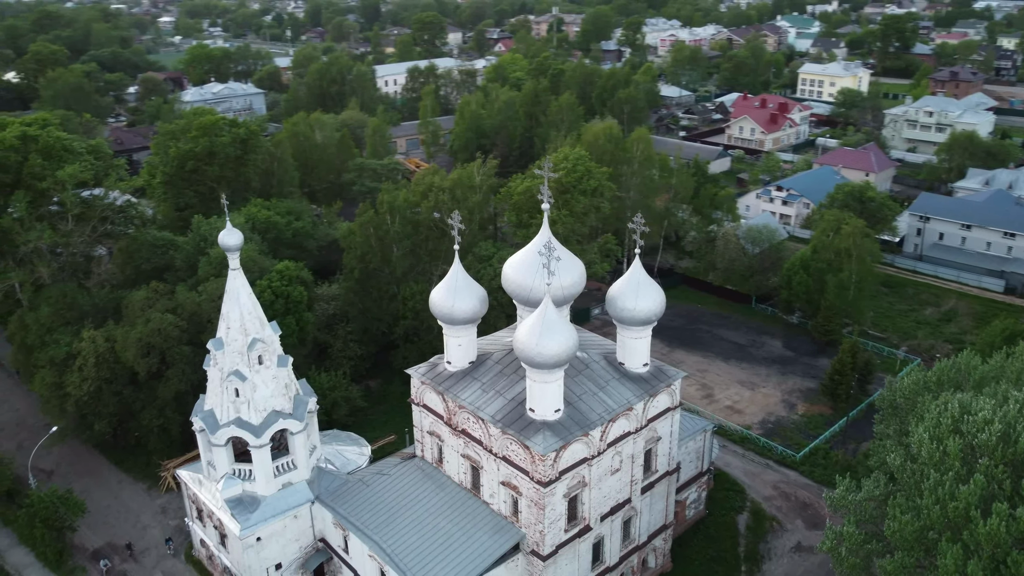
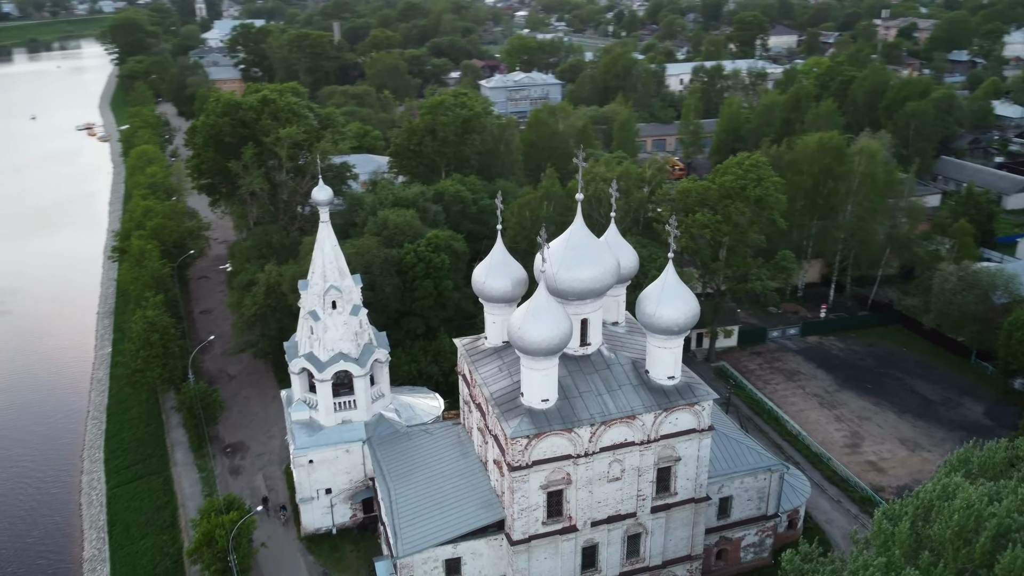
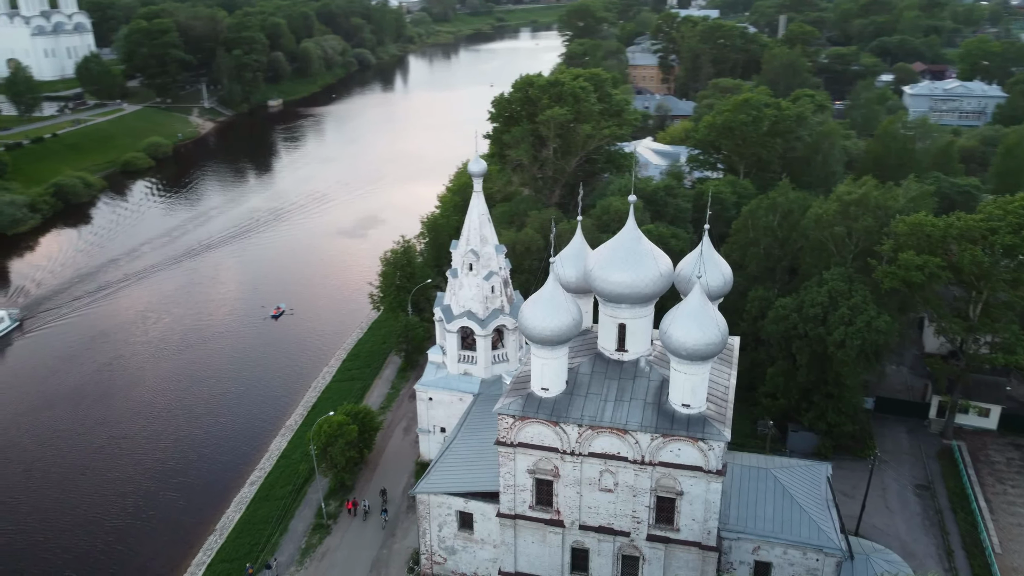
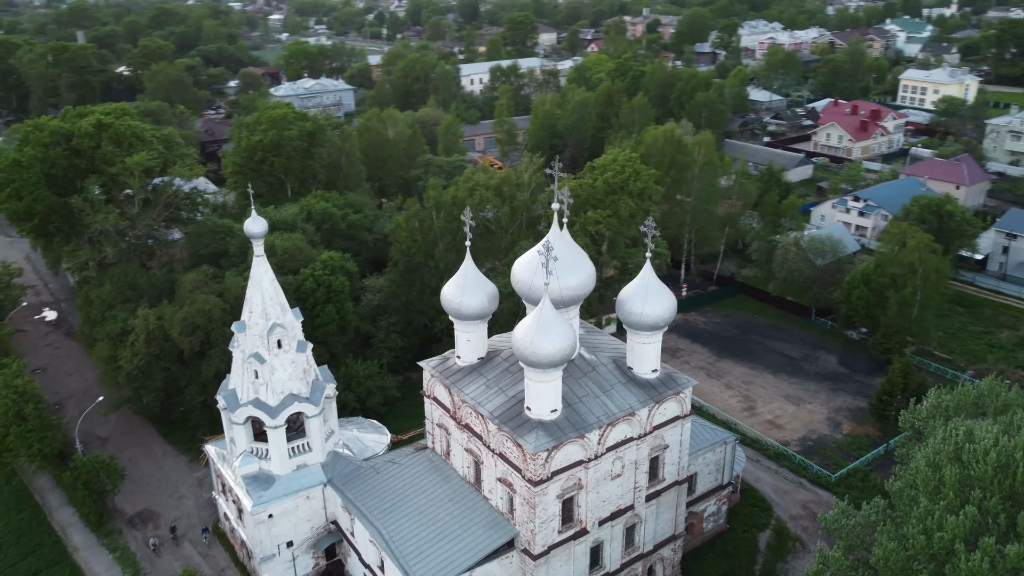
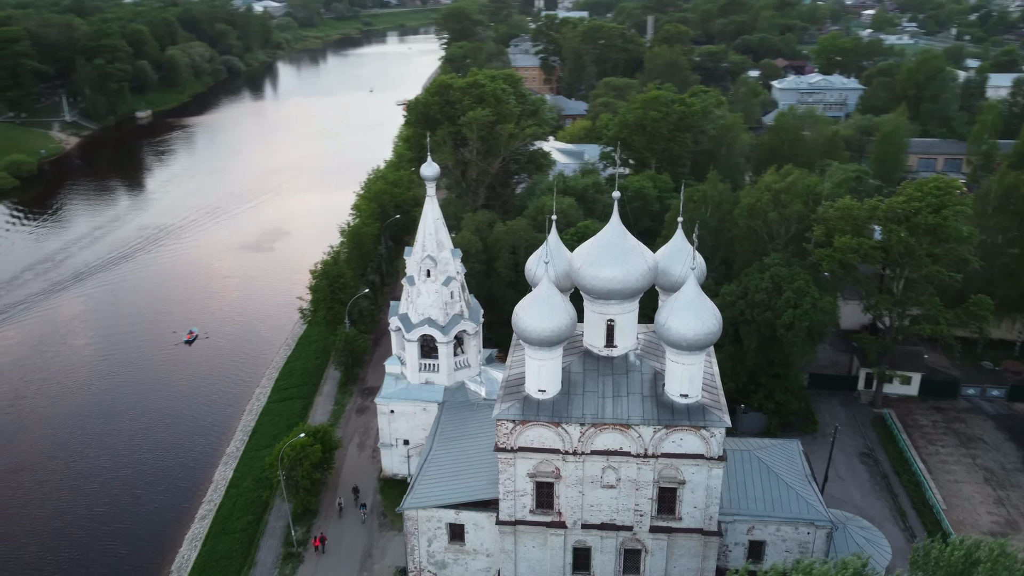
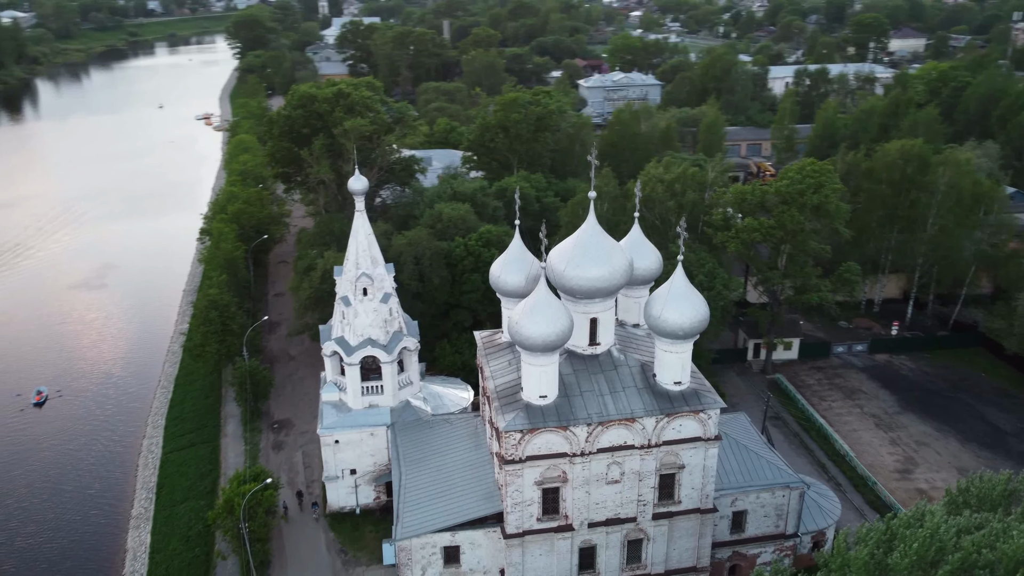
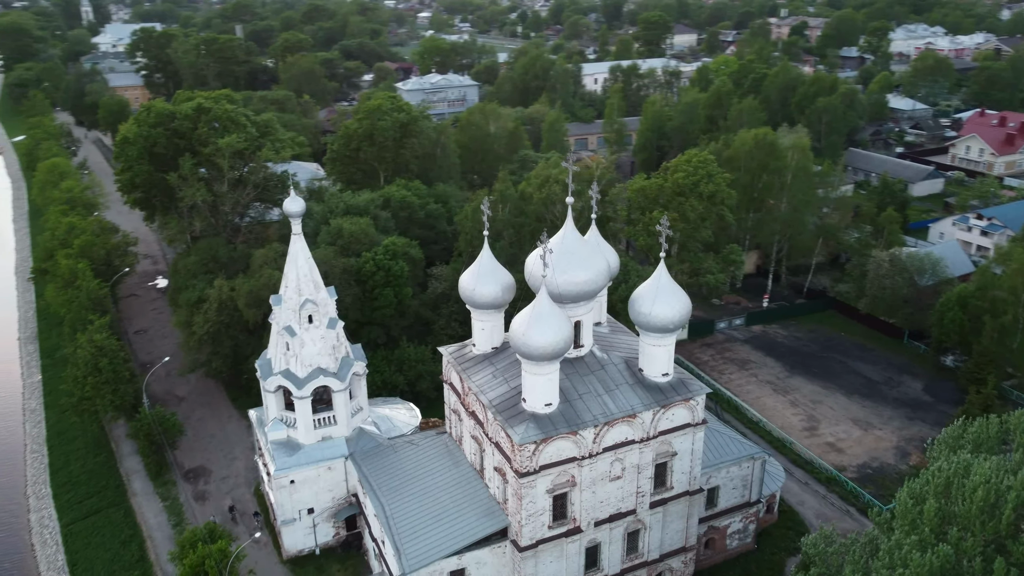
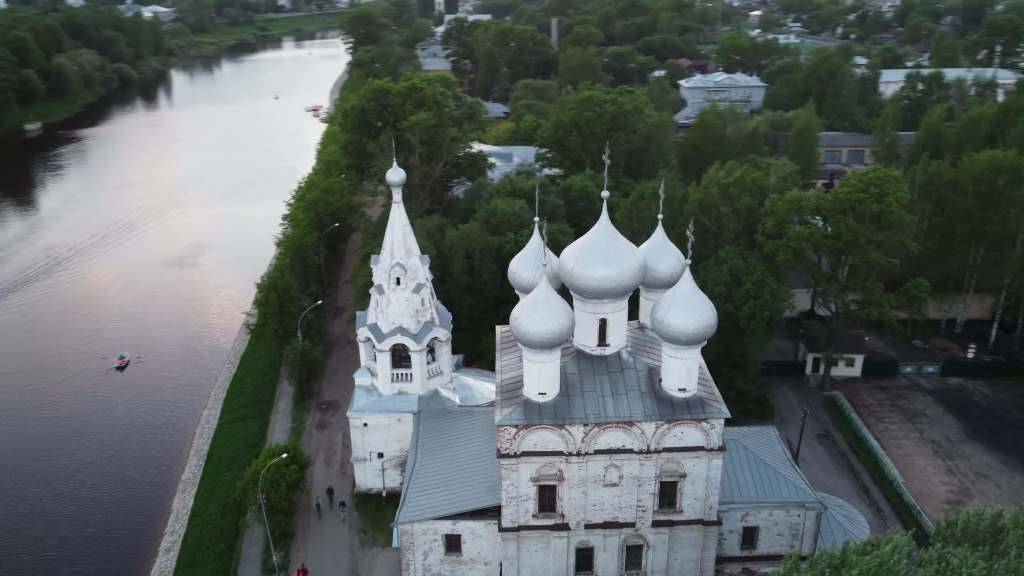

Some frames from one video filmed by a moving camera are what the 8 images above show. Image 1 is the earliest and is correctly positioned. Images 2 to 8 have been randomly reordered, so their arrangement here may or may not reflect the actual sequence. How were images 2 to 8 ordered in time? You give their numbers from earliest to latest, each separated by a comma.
4, 7, 2, 6, 8, 5, 3
